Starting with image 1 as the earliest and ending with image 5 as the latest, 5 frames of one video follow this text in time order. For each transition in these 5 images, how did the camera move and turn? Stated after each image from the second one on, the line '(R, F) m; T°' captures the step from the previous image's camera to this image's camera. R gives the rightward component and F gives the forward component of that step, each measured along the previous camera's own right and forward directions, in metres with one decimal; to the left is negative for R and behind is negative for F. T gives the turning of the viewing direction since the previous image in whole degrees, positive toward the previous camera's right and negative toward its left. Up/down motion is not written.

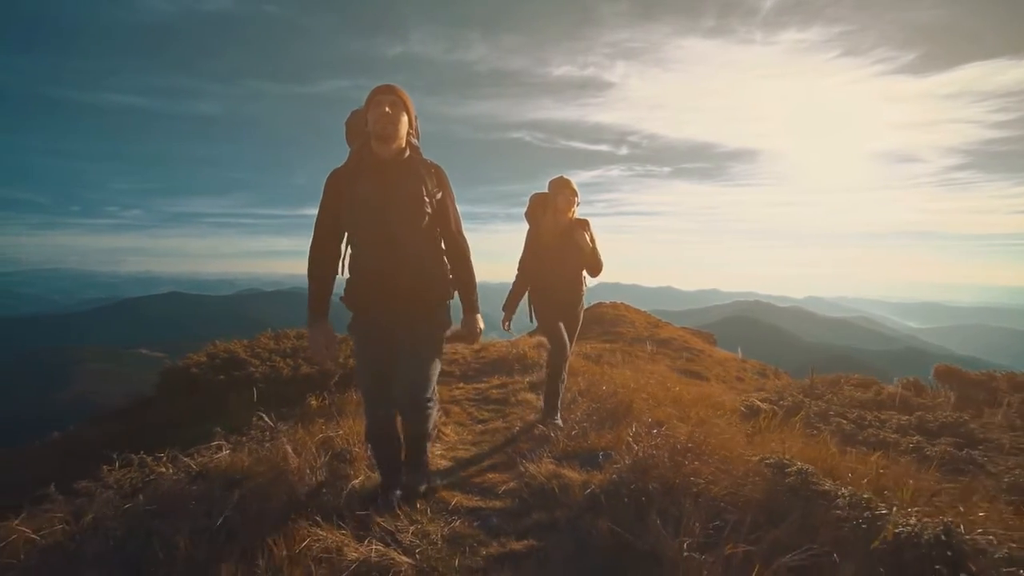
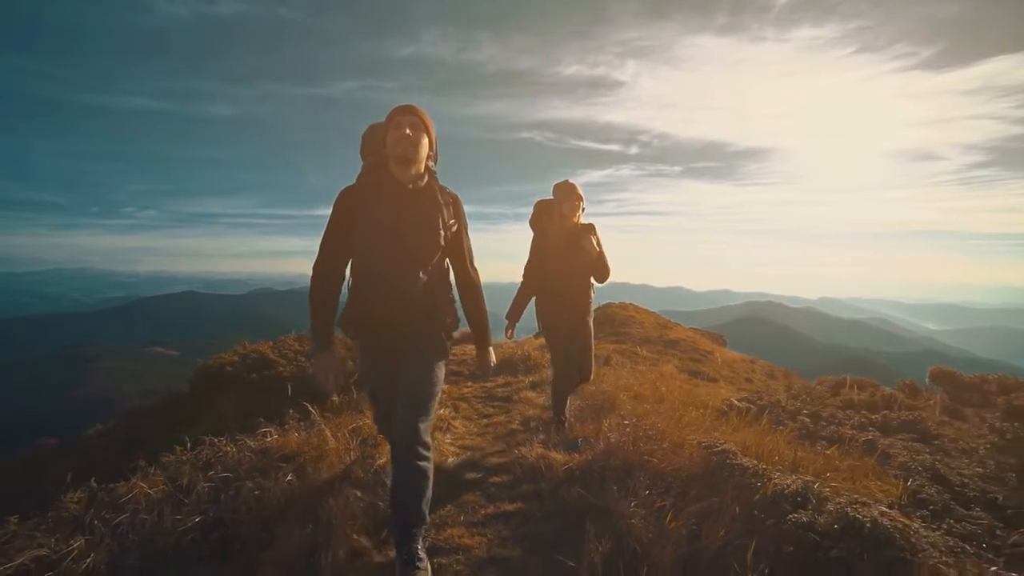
(+0.1, -0.9) m; -1°
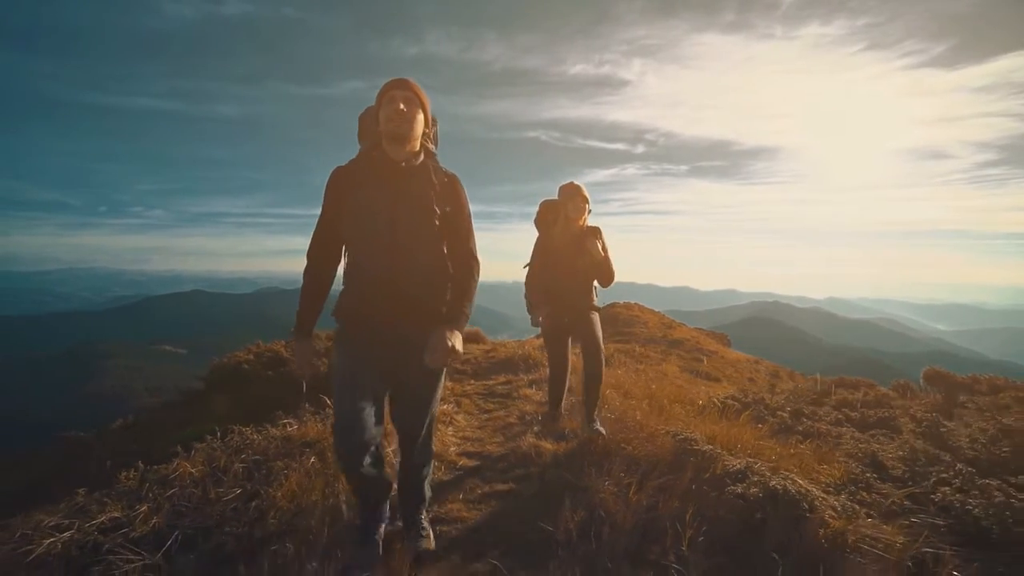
(+0.1, -0.6) m; 0°
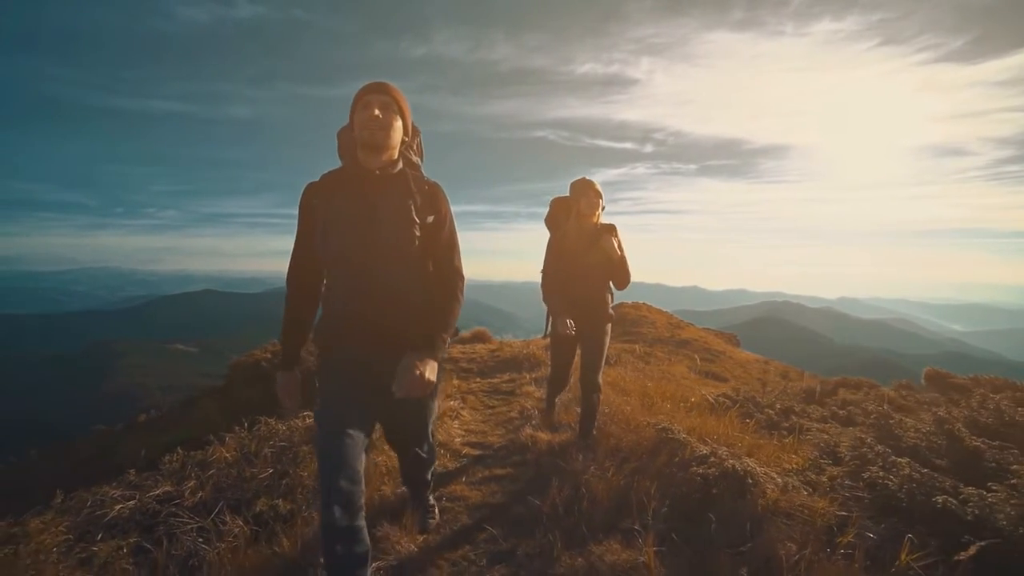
(+0.1, -0.5) m; -1°
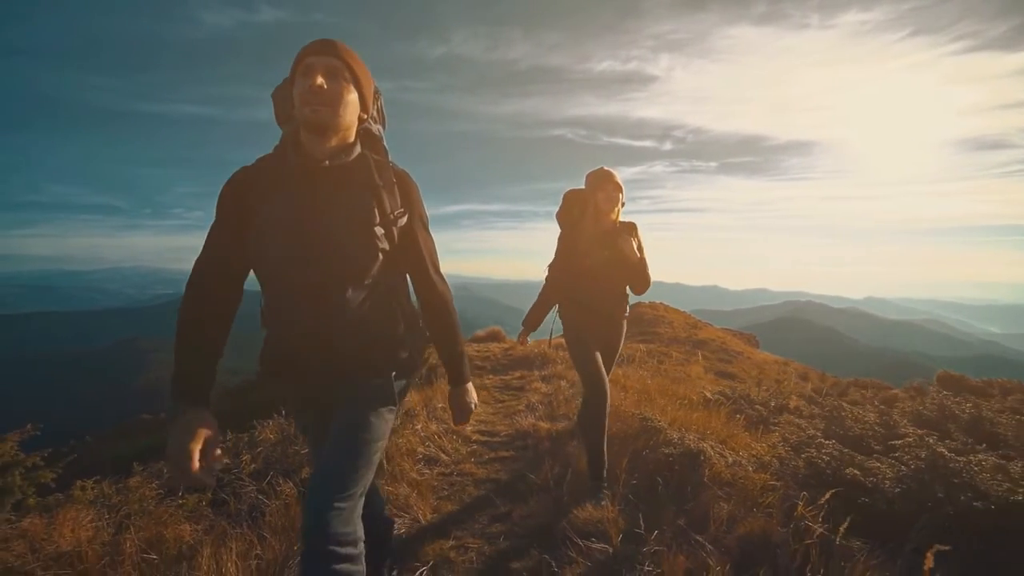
(+0.1, -0.7) m; -2°
